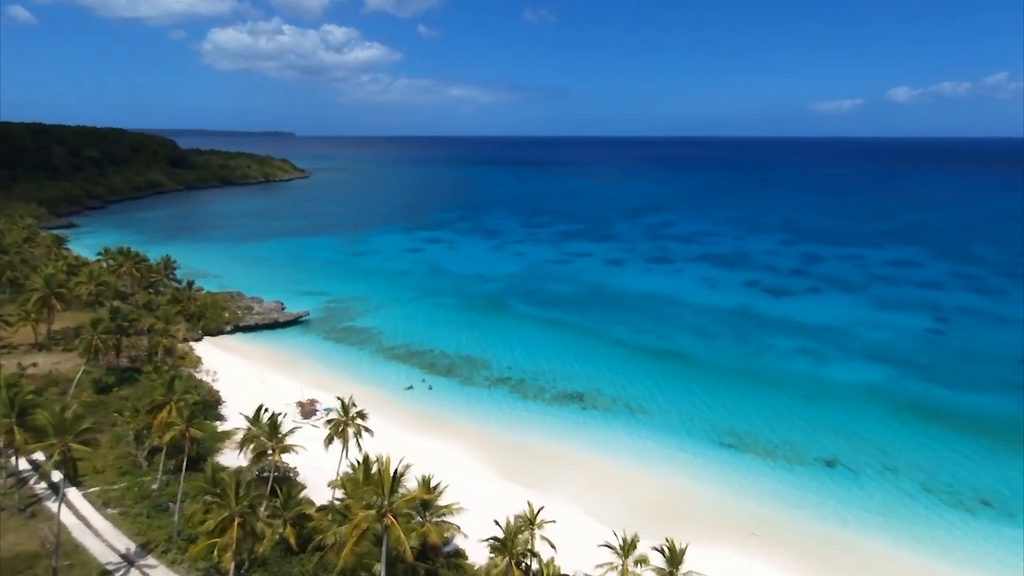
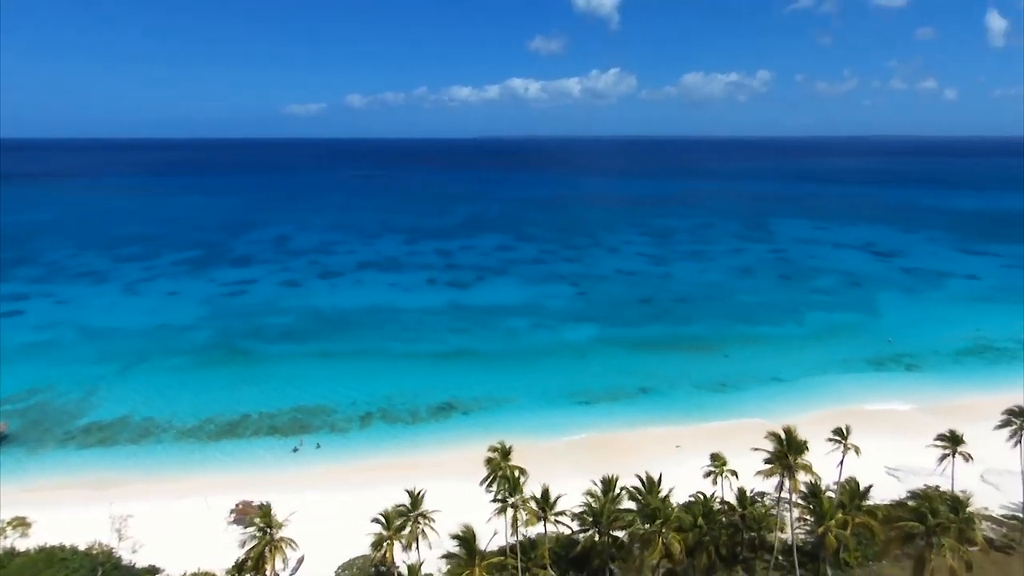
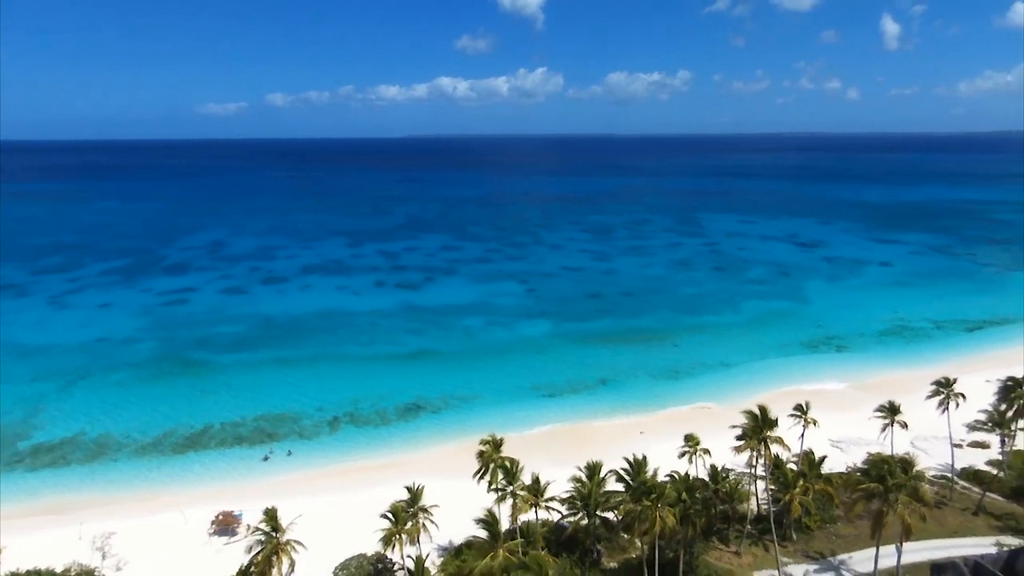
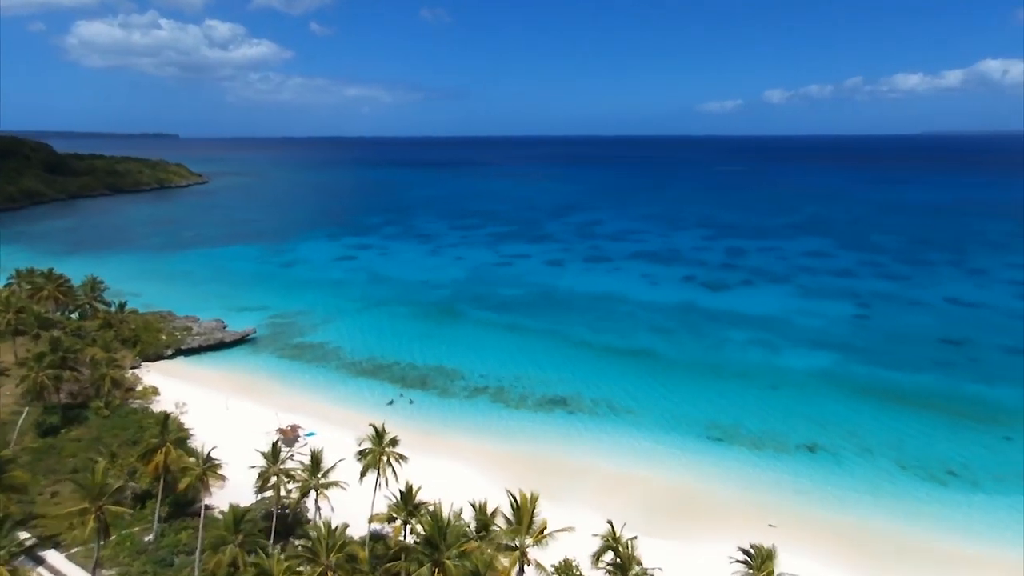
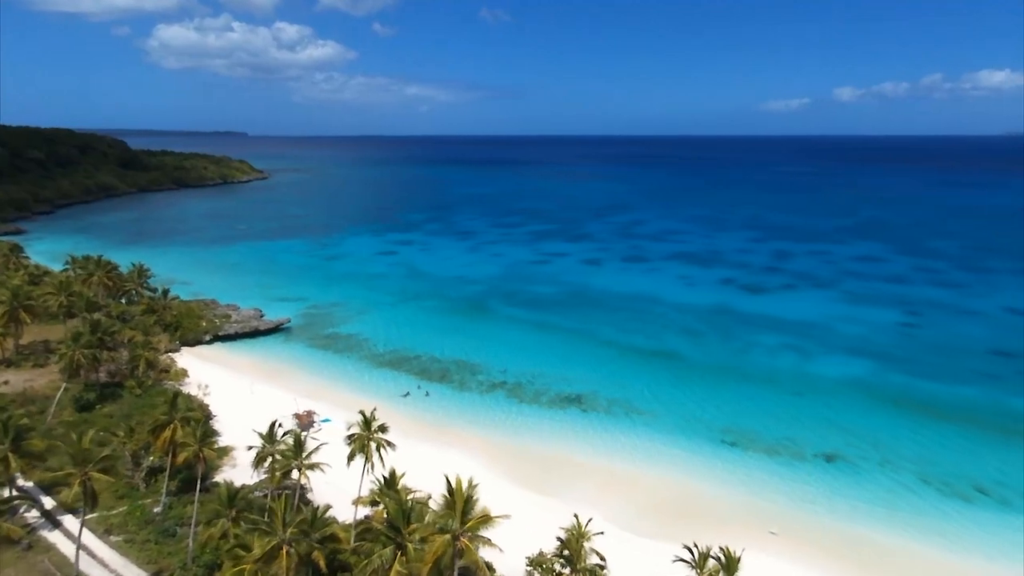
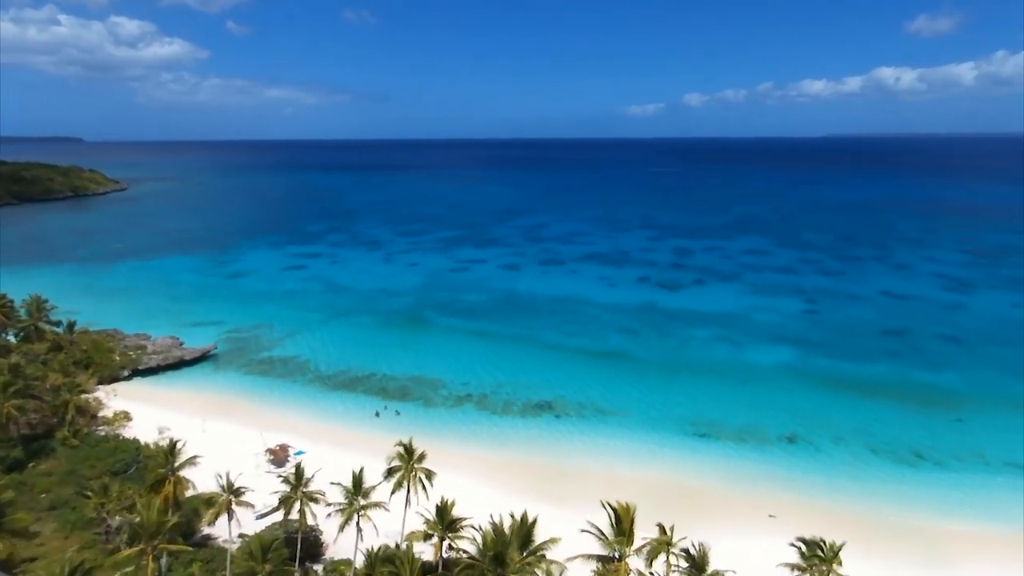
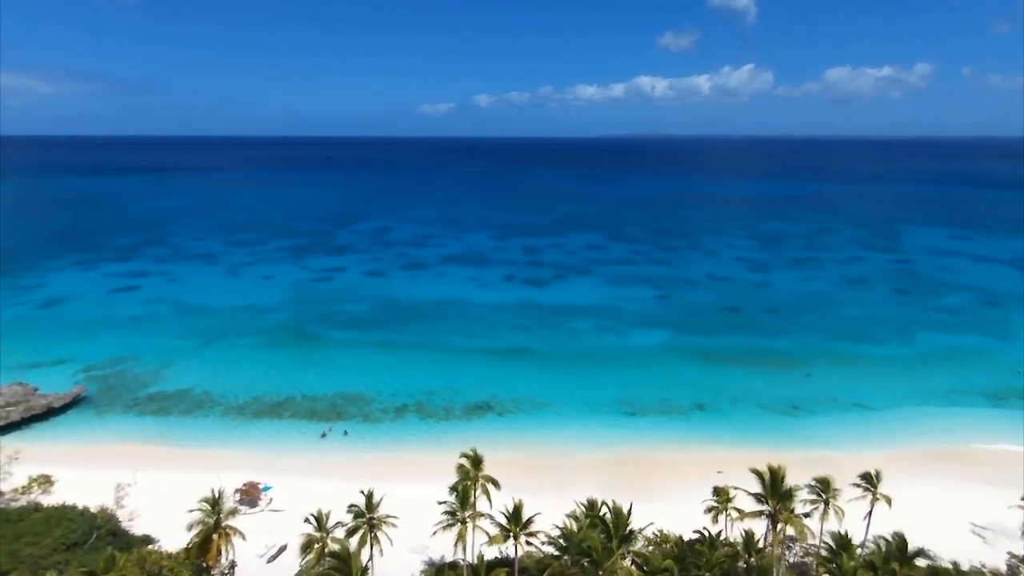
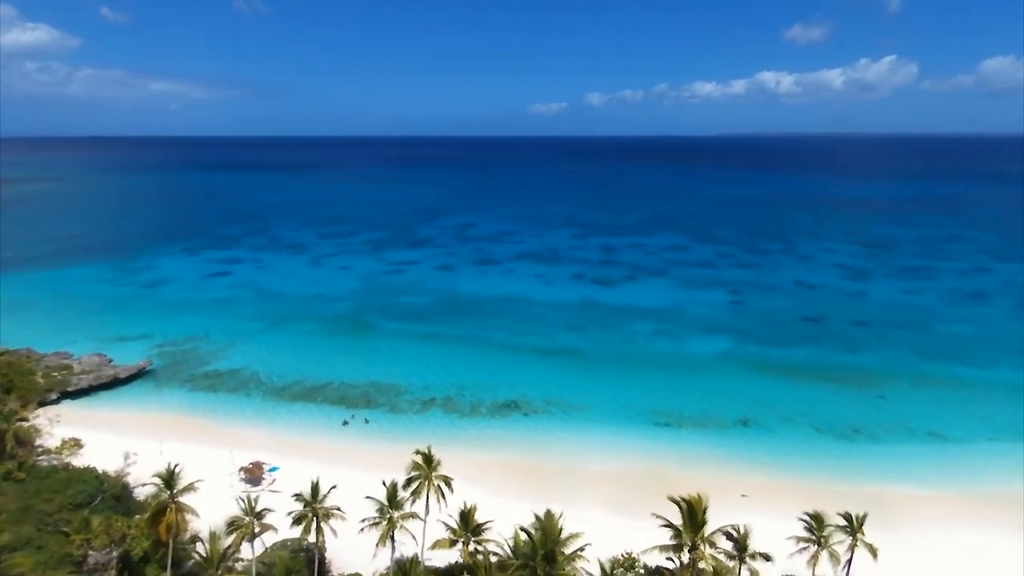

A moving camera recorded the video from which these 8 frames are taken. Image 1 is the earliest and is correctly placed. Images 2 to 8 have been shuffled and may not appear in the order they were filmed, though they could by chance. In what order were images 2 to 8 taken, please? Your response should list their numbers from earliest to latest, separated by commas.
5, 4, 6, 8, 7, 2, 3
